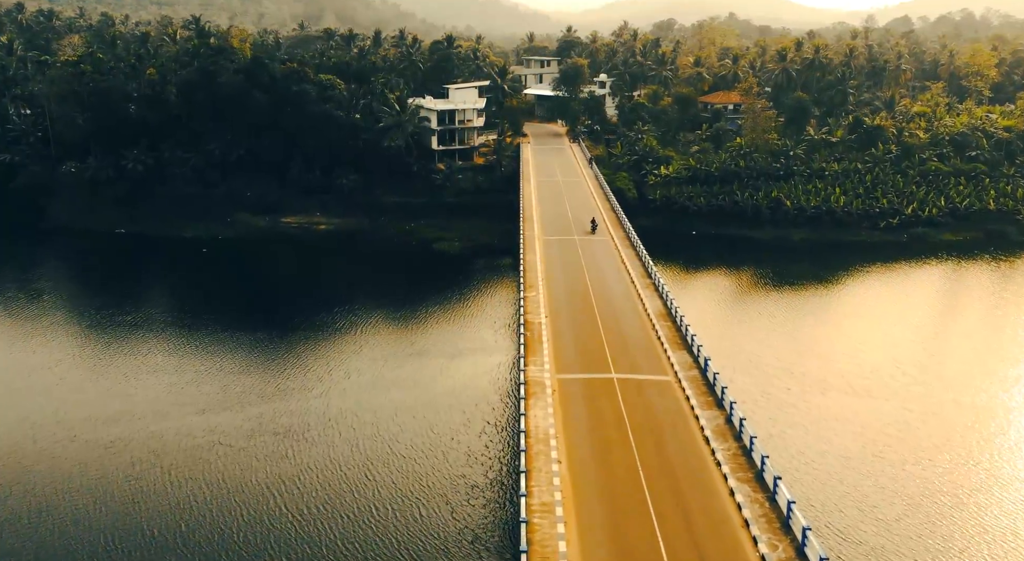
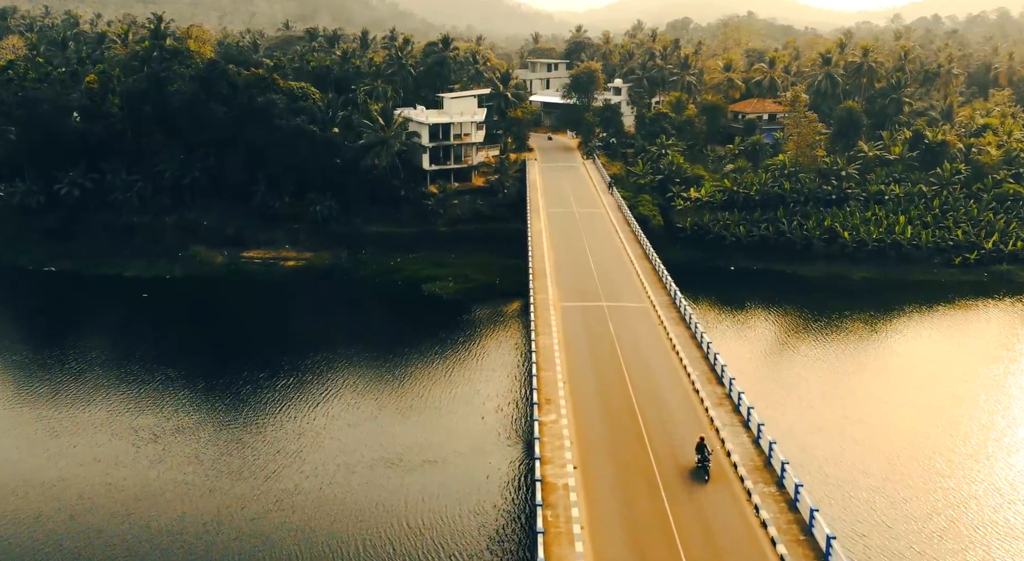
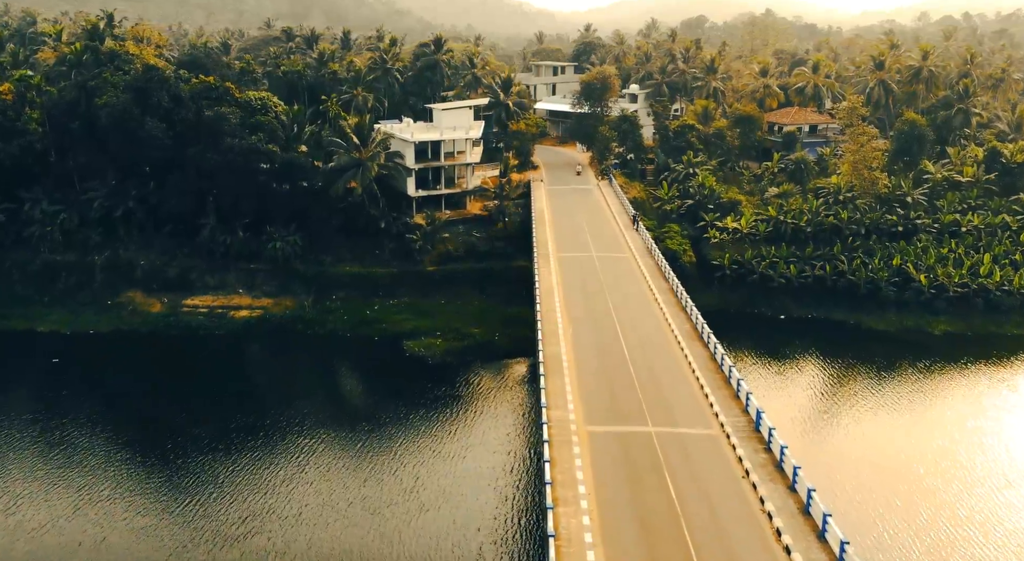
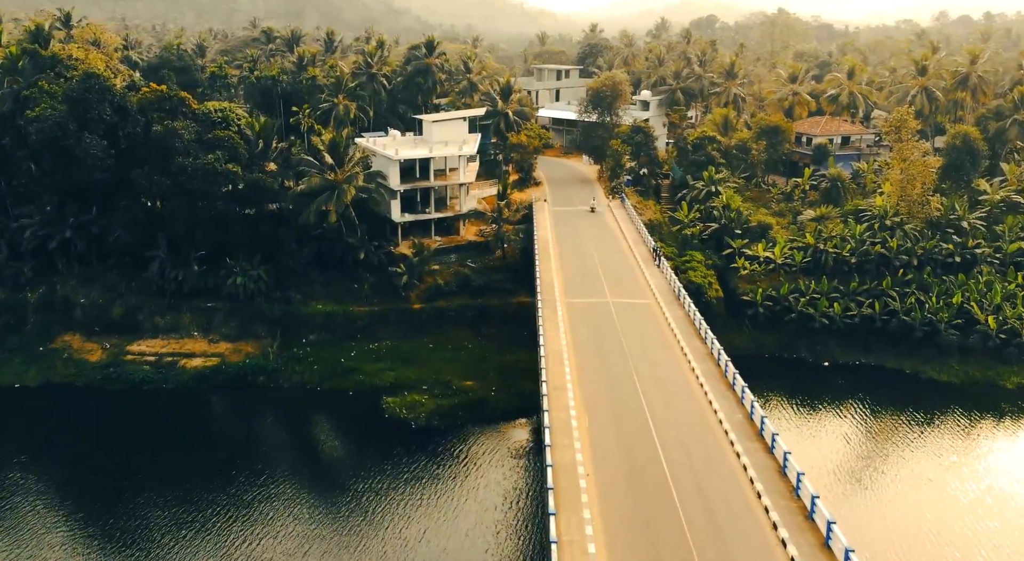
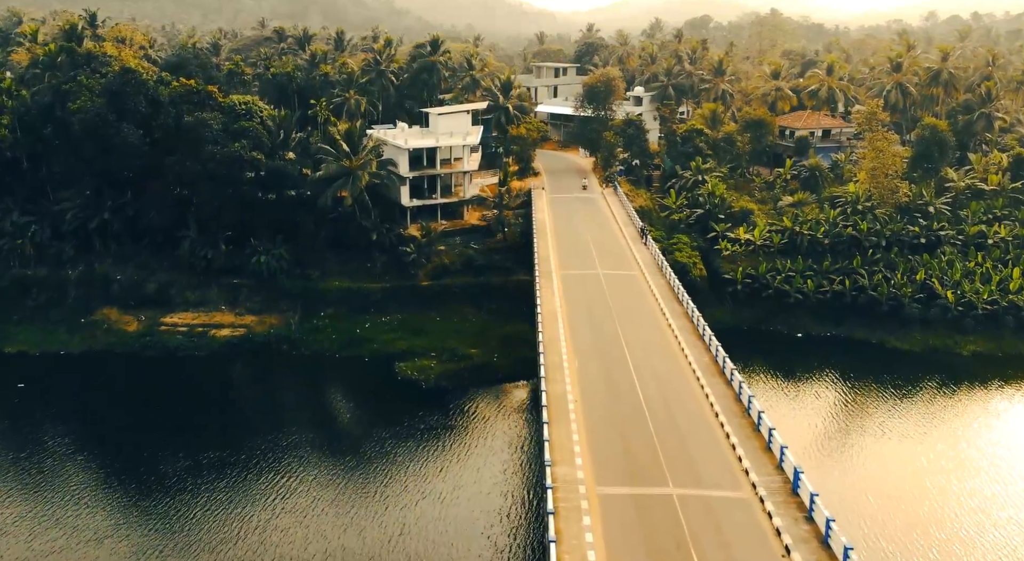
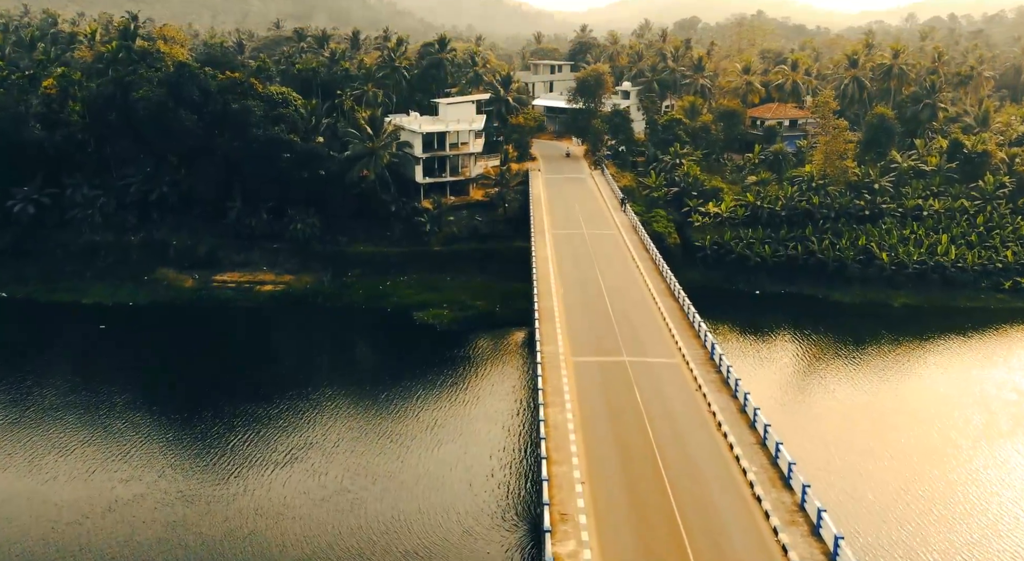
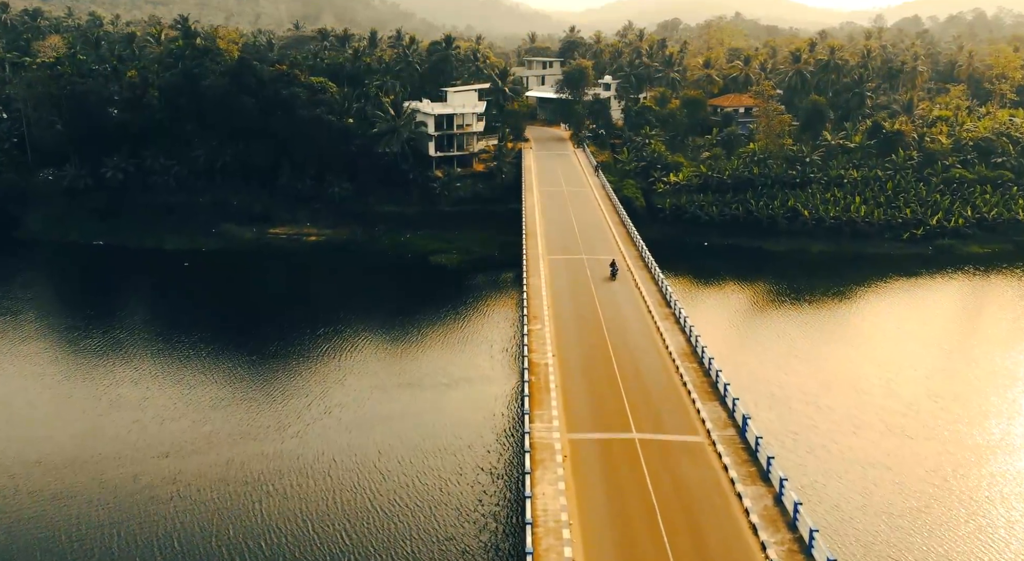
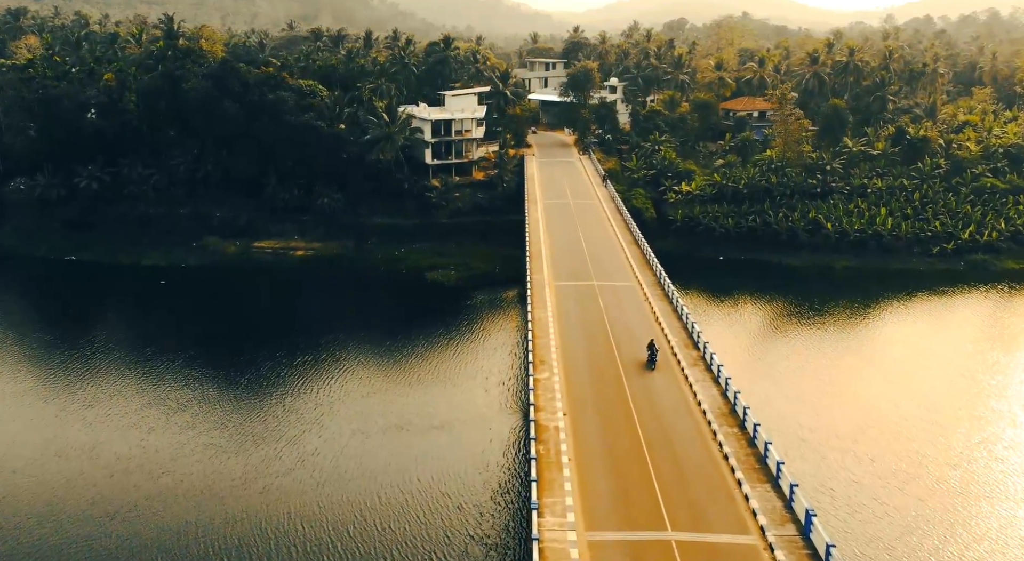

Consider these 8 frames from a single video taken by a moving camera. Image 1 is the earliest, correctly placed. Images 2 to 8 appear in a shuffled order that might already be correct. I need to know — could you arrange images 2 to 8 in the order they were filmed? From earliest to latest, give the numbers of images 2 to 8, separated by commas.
7, 8, 2, 6, 3, 5, 4
